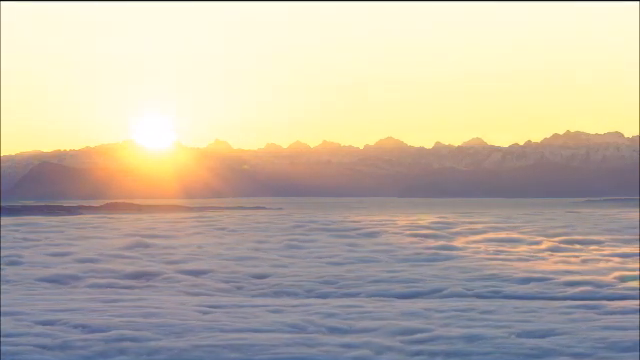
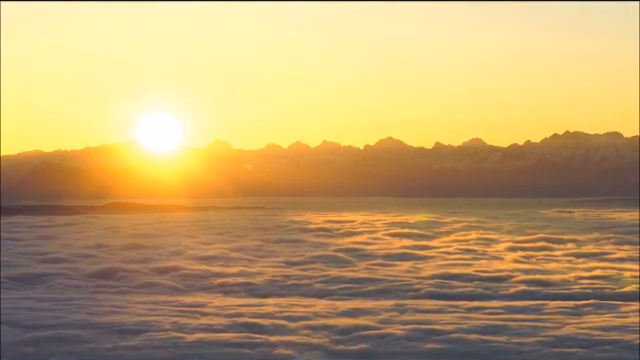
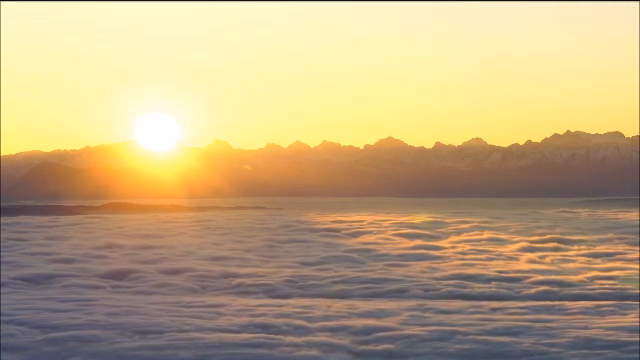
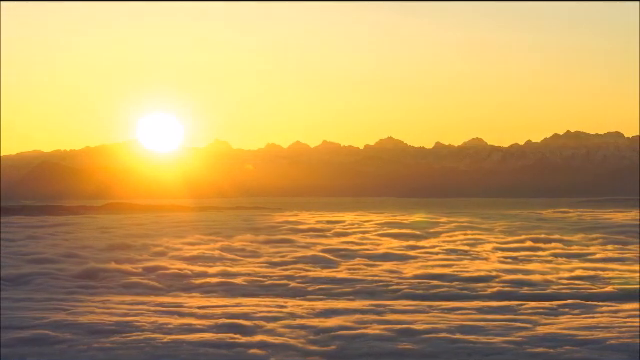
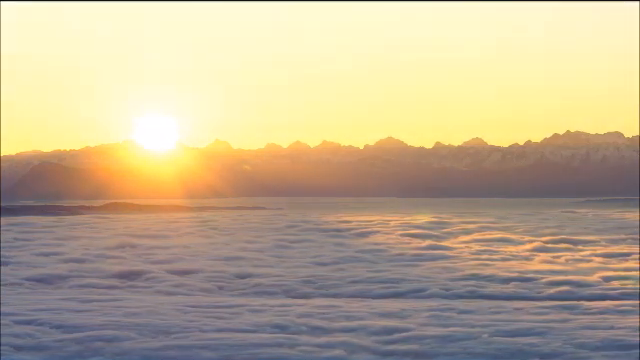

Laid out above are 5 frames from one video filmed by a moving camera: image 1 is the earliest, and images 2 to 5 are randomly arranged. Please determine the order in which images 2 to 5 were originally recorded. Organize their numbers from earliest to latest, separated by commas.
5, 3, 2, 4
